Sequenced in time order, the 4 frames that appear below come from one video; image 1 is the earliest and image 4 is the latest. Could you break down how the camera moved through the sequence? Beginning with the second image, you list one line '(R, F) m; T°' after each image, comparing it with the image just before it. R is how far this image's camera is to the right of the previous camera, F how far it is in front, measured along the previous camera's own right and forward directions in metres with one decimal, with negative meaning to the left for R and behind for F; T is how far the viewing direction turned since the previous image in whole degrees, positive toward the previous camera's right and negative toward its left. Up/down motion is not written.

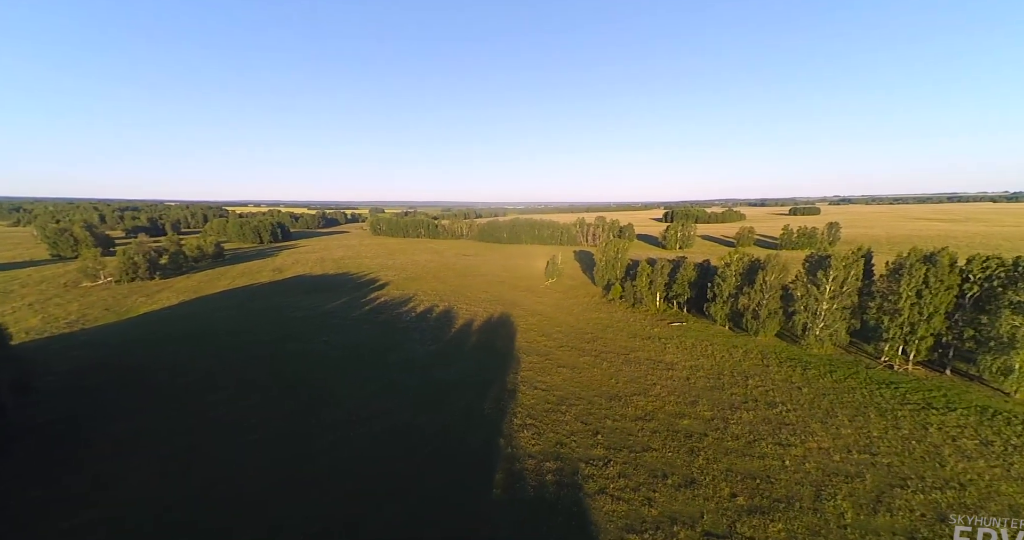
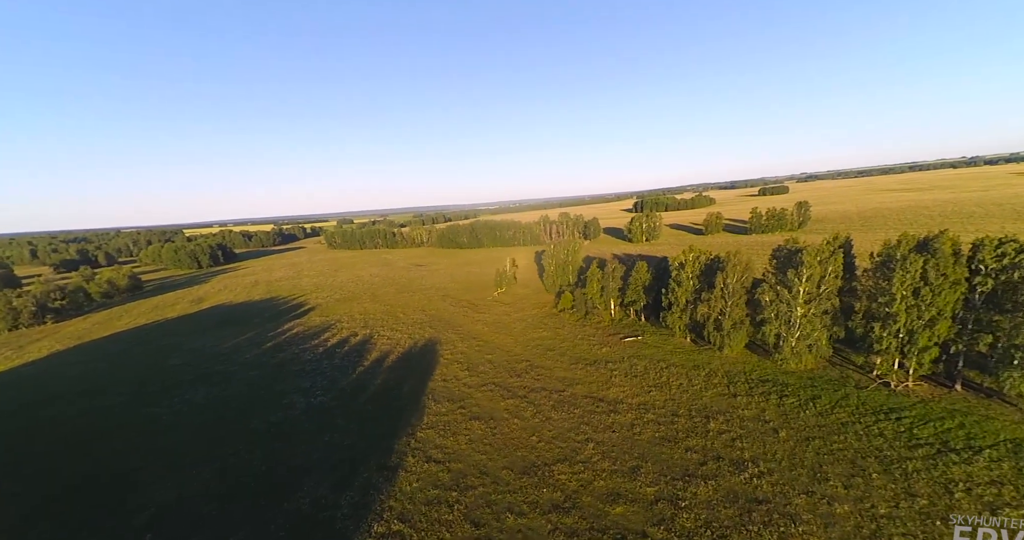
(+6.0, +6.9) m; +2°
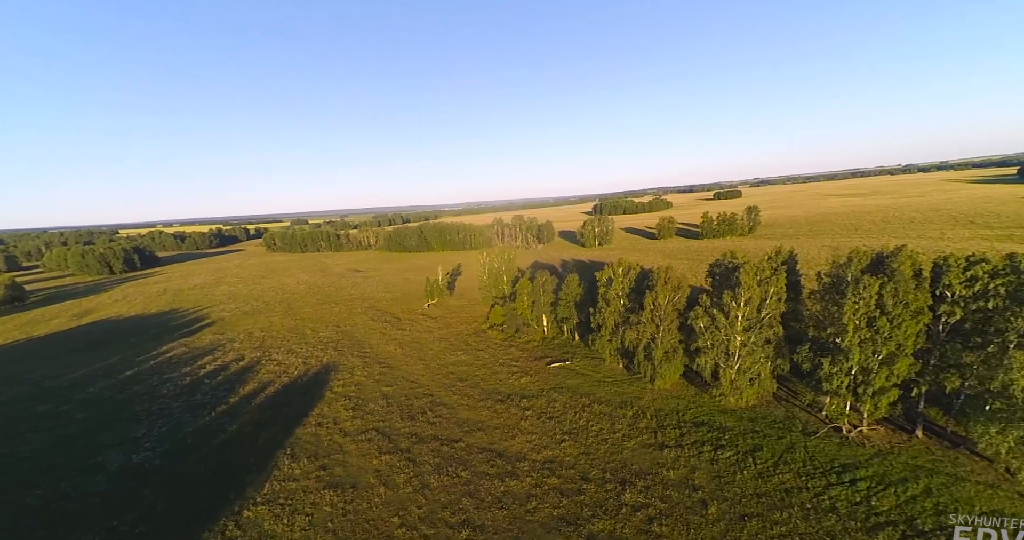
(+4.7, +5.0) m; +5°
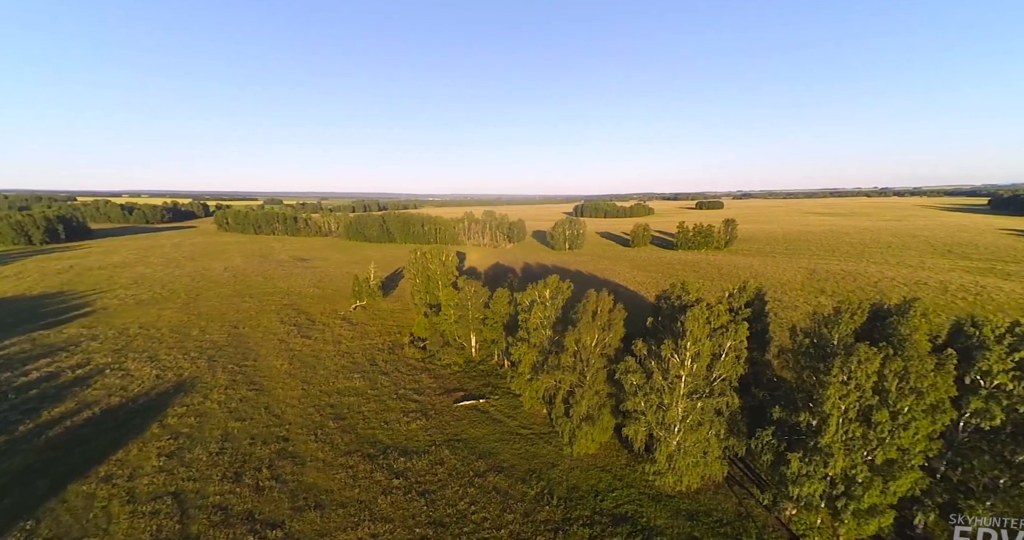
(+4.6, +5.7) m; +2°
